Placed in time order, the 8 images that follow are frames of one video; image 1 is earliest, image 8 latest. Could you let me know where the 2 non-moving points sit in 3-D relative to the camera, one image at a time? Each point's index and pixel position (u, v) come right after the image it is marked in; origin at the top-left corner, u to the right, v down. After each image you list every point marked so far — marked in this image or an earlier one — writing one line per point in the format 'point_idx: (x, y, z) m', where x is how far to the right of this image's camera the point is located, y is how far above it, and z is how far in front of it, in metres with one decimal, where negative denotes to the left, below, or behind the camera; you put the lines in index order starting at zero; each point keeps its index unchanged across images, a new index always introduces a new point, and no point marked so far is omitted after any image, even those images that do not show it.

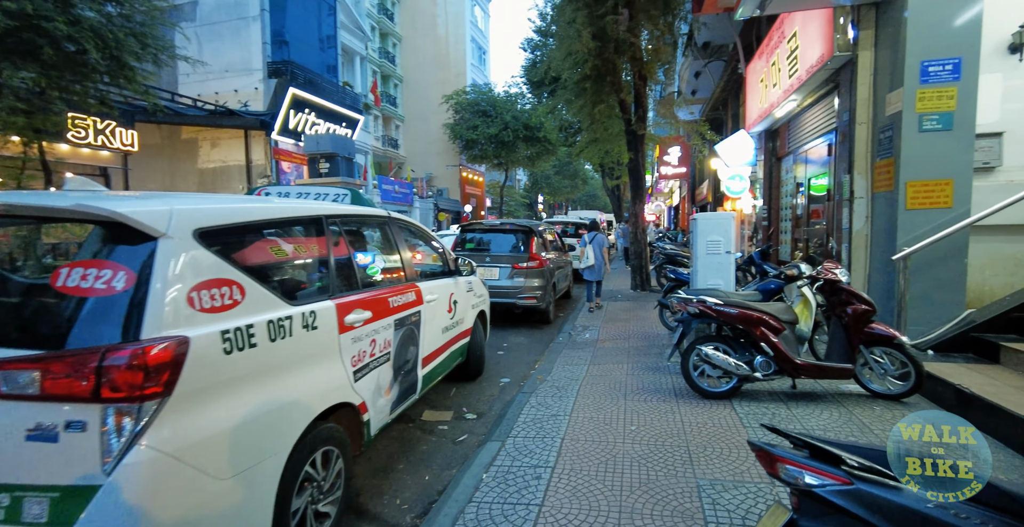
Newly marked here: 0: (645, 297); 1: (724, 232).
0: (+2.8, -0.7, +11.8) m
1: (+2.4, +0.3, +6.3) m
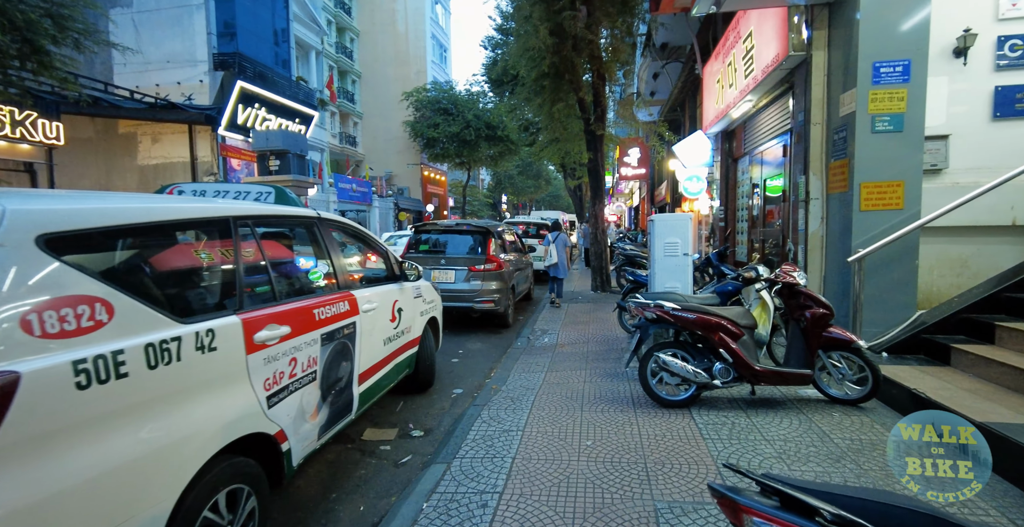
0: (+2.0, -0.7, +11.7) m
1: (+1.9, +0.3, +6.1) m
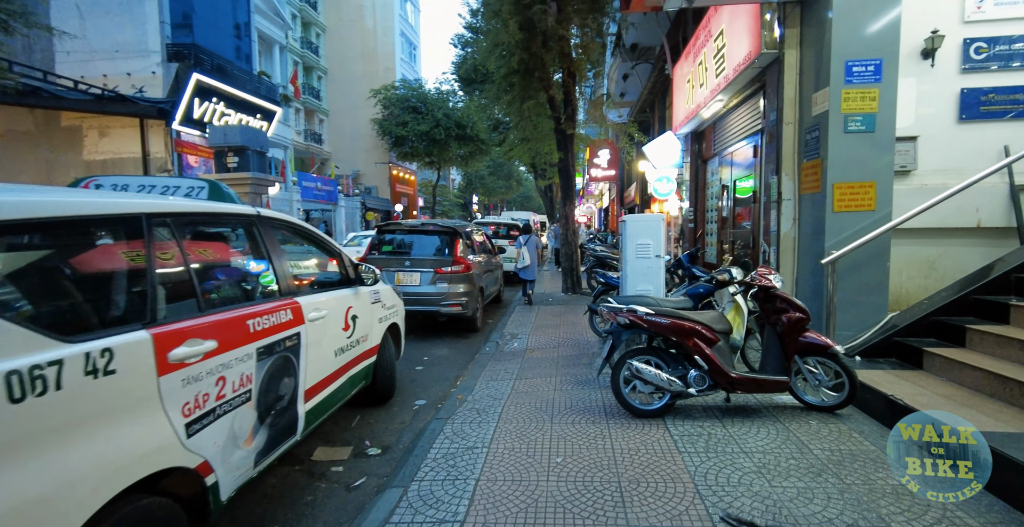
0: (+1.3, -0.8, +11.5) m
1: (+1.5, +0.3, +6.0) m
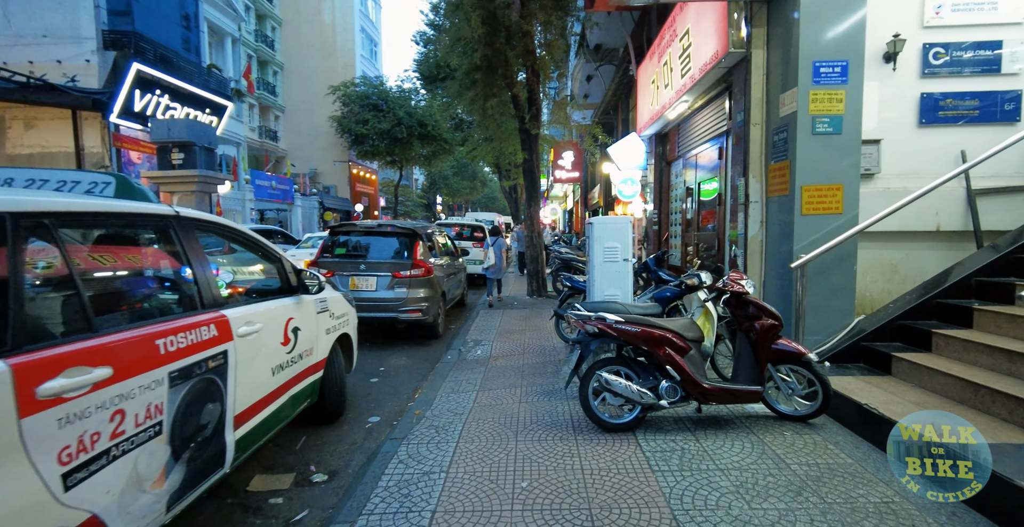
0: (+0.6, -0.8, +11.3) m
1: (+1.1, +0.3, +5.7) m
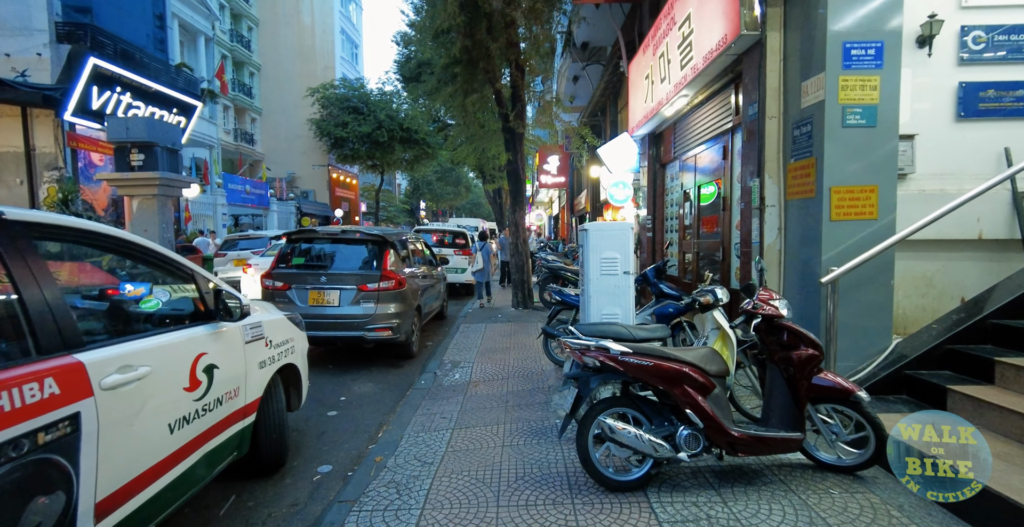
0: (+0.3, -1.0, +10.4) m
1: (+1.0, +0.1, +4.9) m
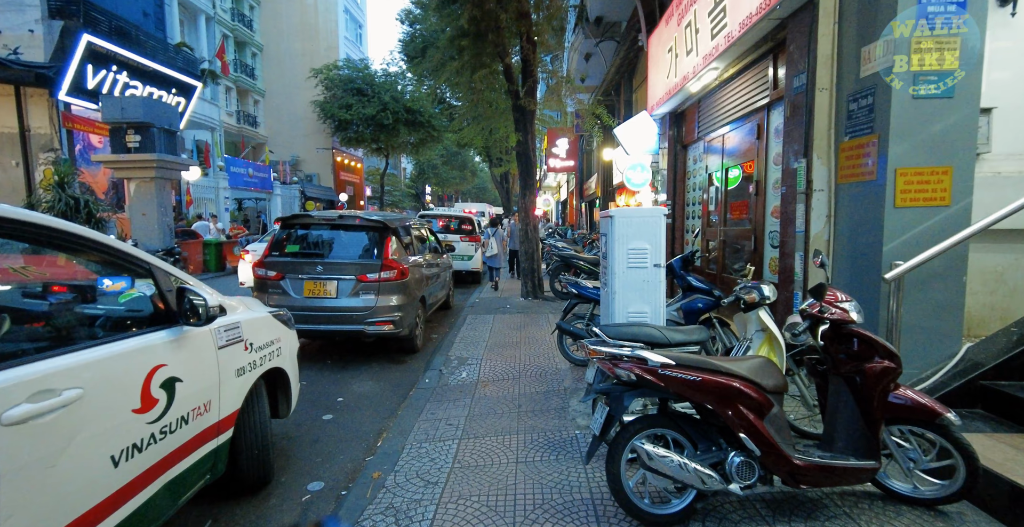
0: (+0.4, -0.8, +9.9) m
1: (+1.1, +0.2, +4.3) m
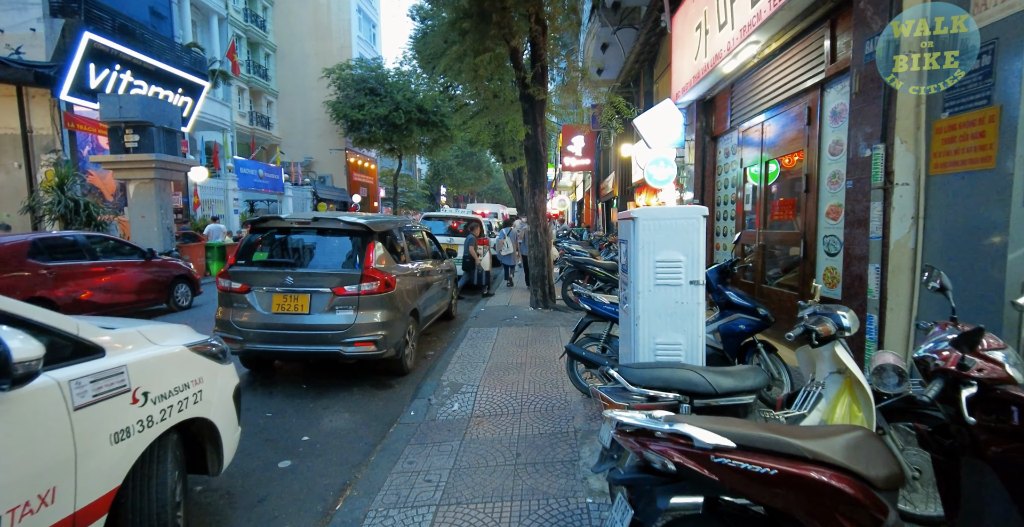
0: (+0.6, -0.9, +8.9) m
1: (+1.0, +0.1, +3.3) m
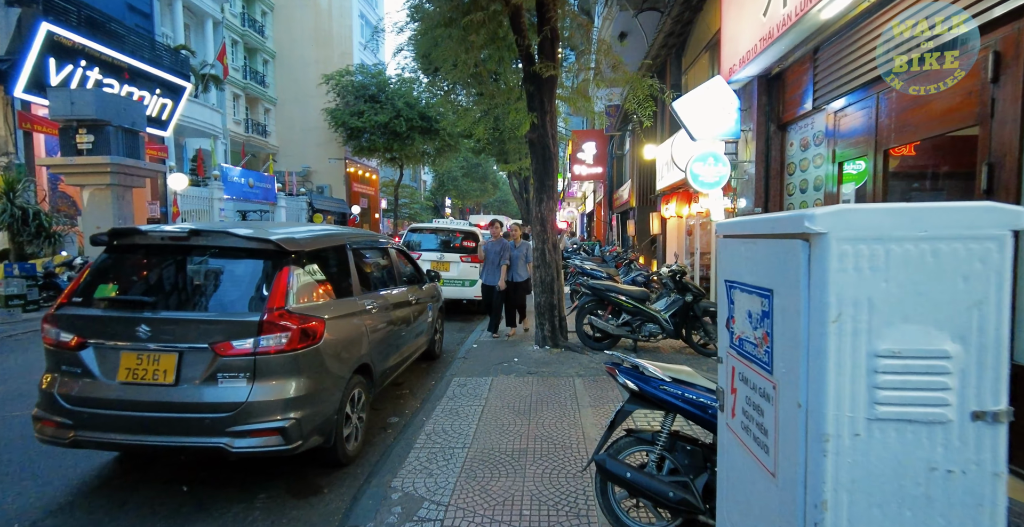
0: (+0.5, -1.2, +6.7) m
1: (+1.0, -0.1, +1.2) m
